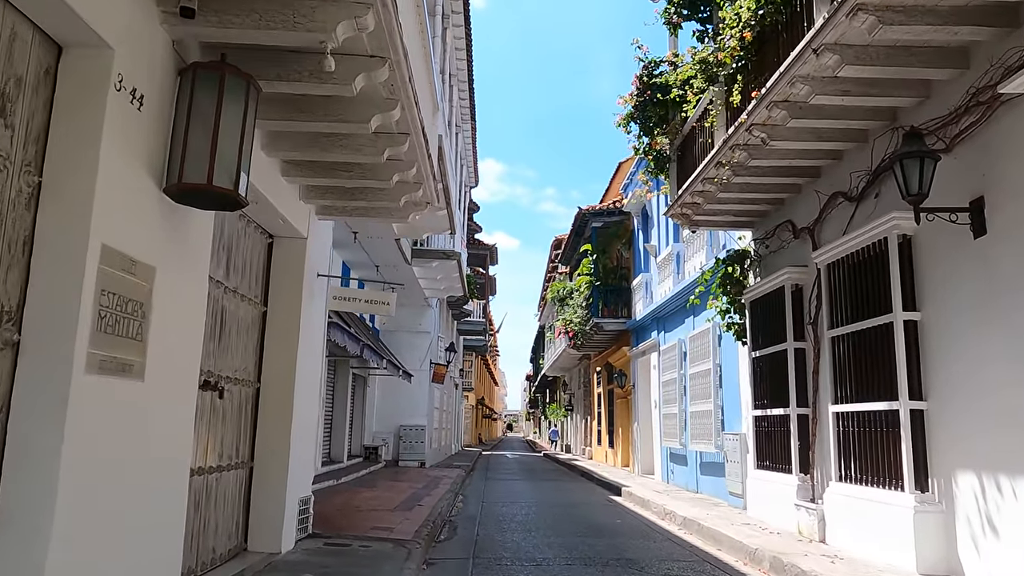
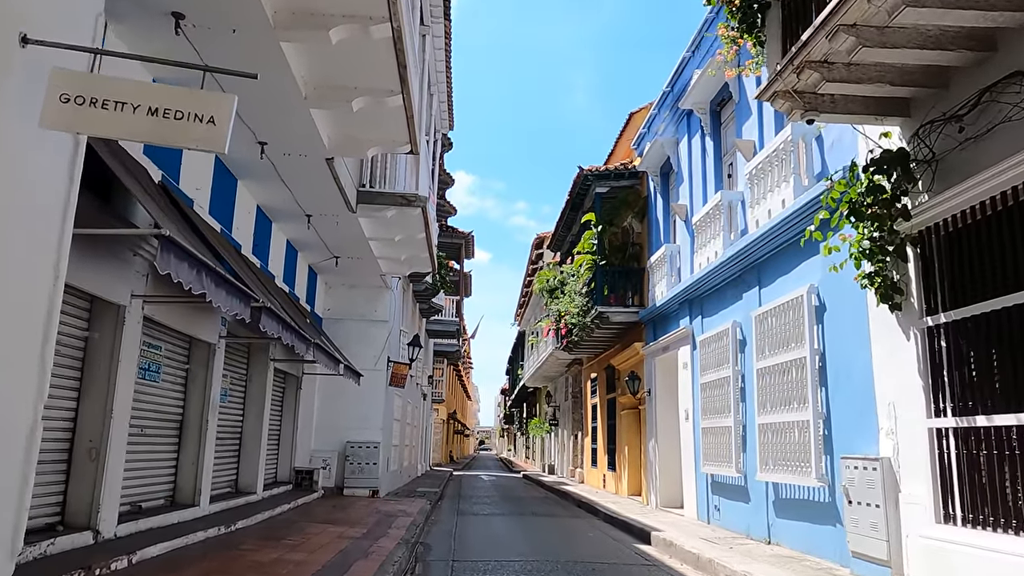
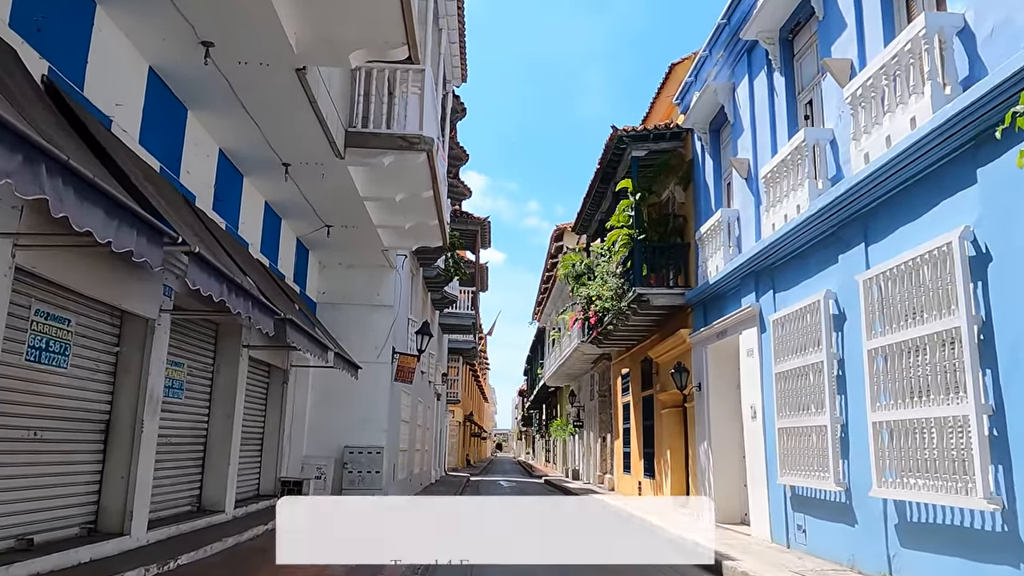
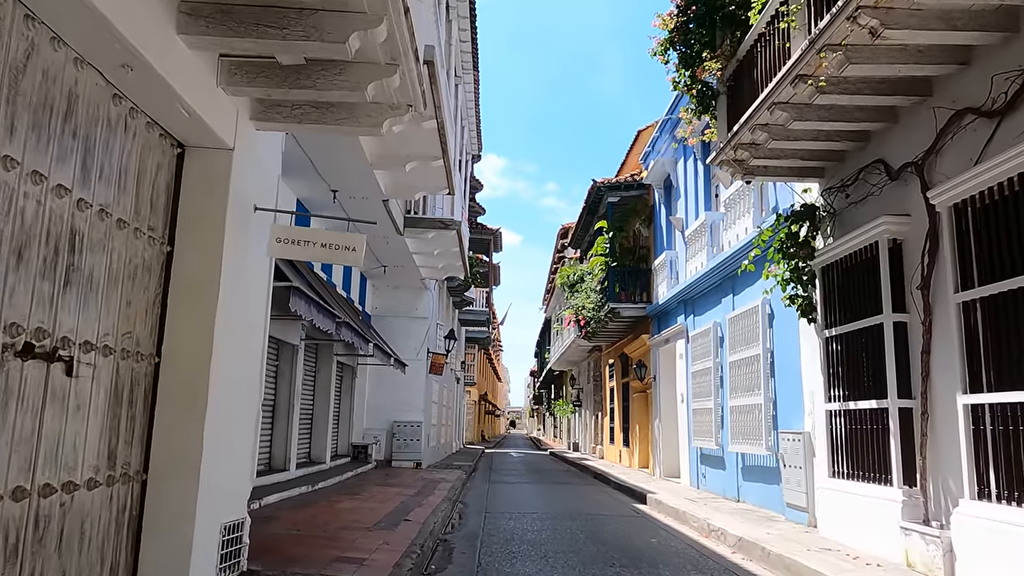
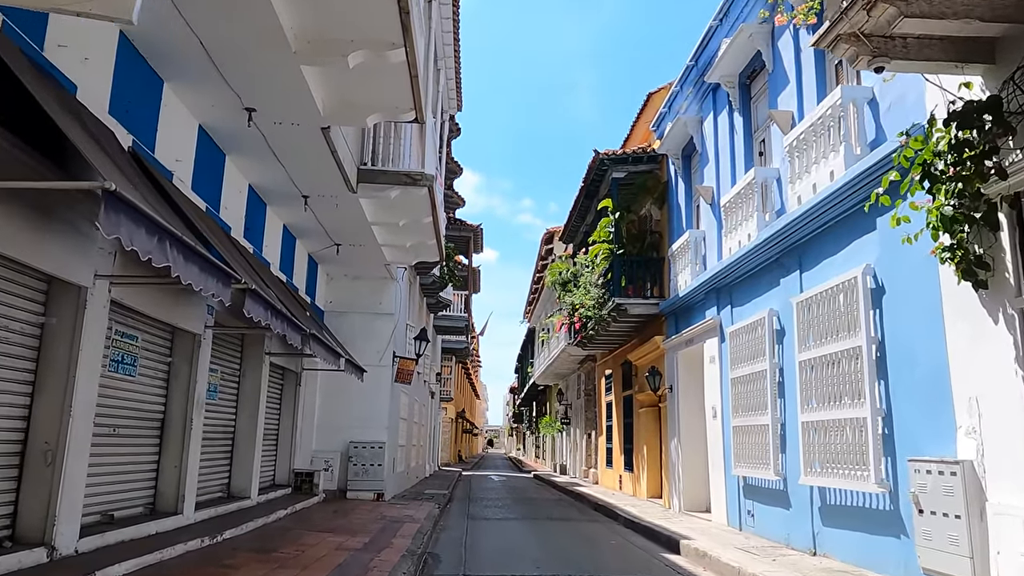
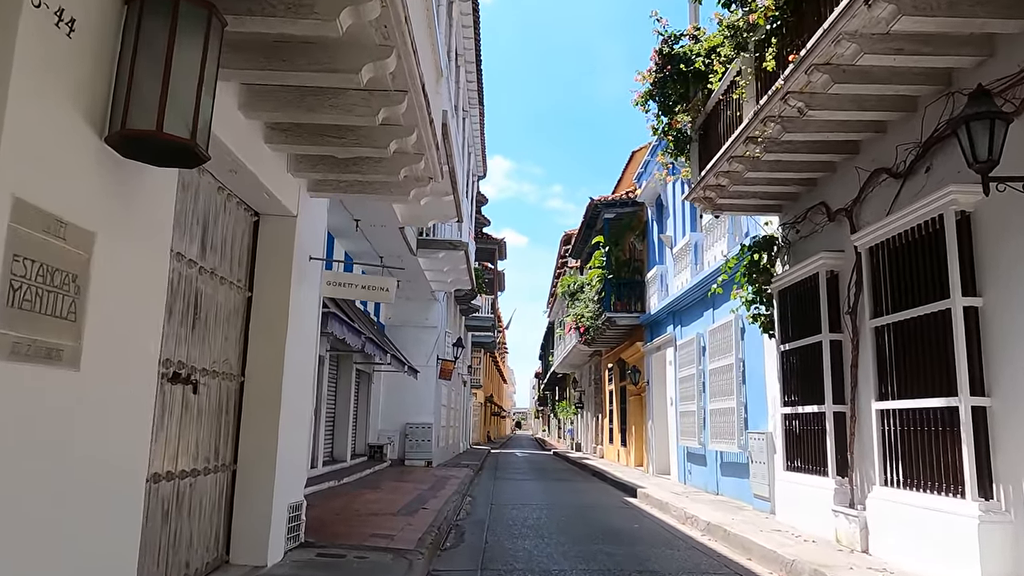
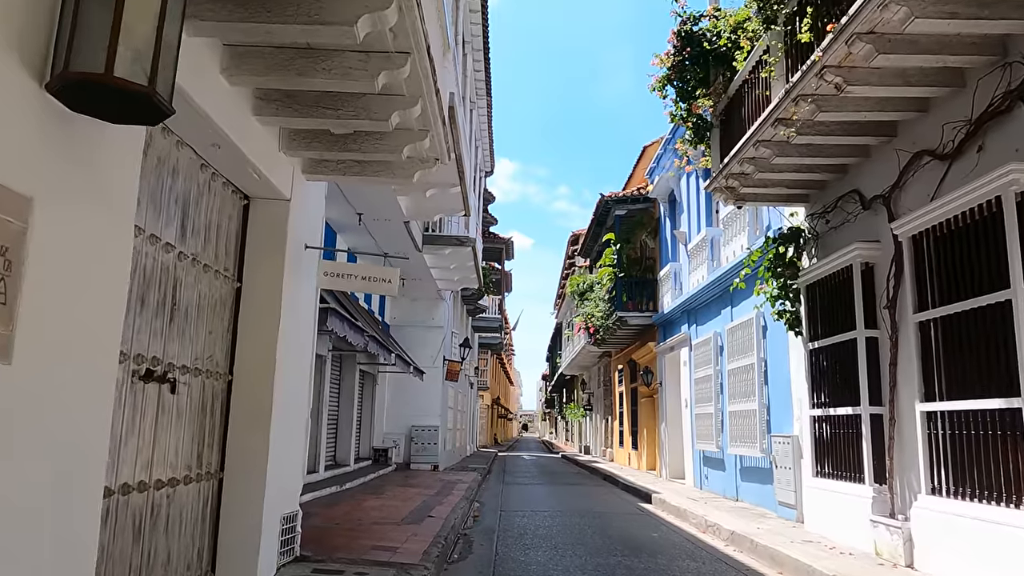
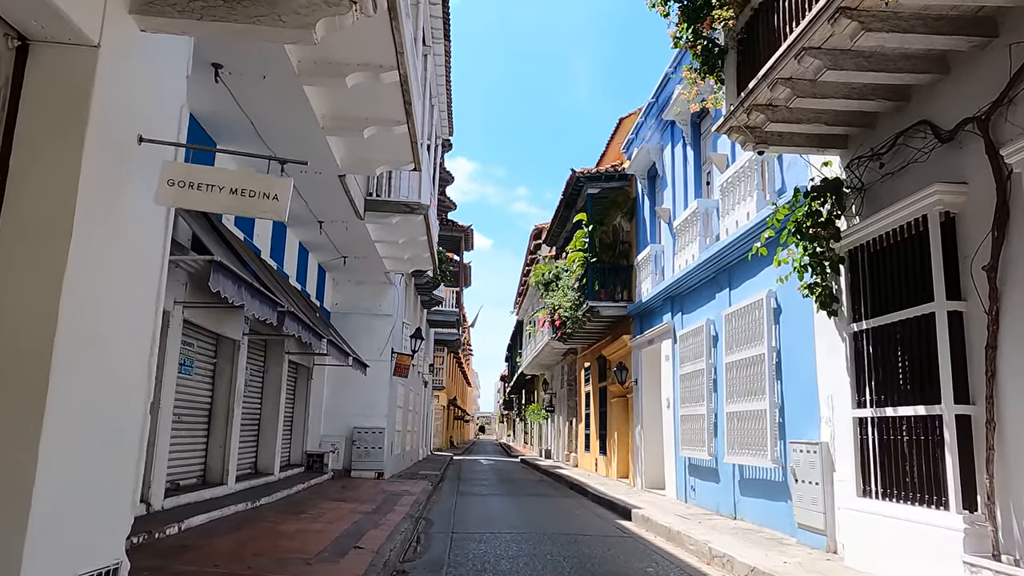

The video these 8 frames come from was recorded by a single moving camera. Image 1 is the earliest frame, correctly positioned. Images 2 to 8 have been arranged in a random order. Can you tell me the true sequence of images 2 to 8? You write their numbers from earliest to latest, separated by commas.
6, 7, 4, 8, 2, 5, 3
